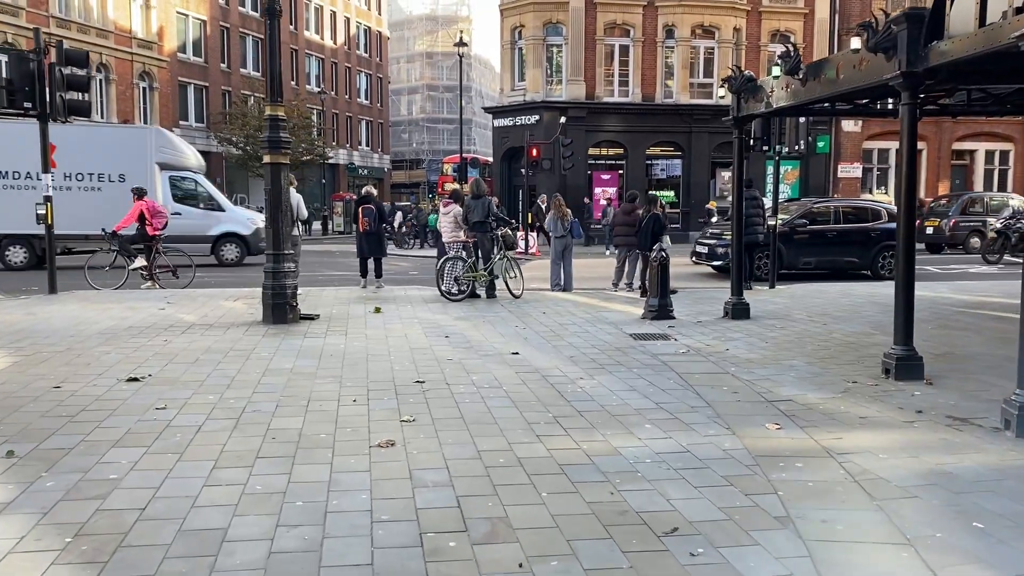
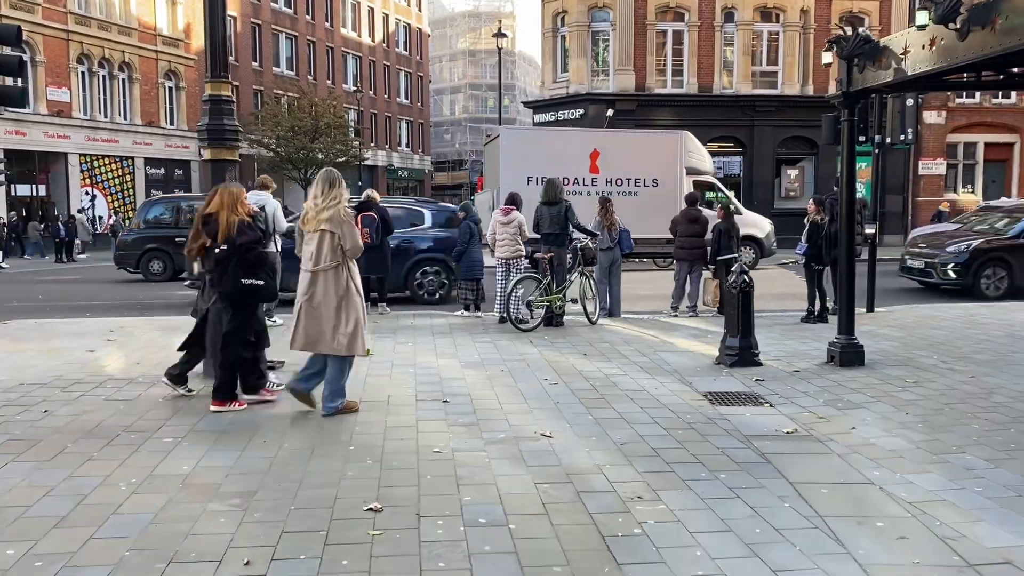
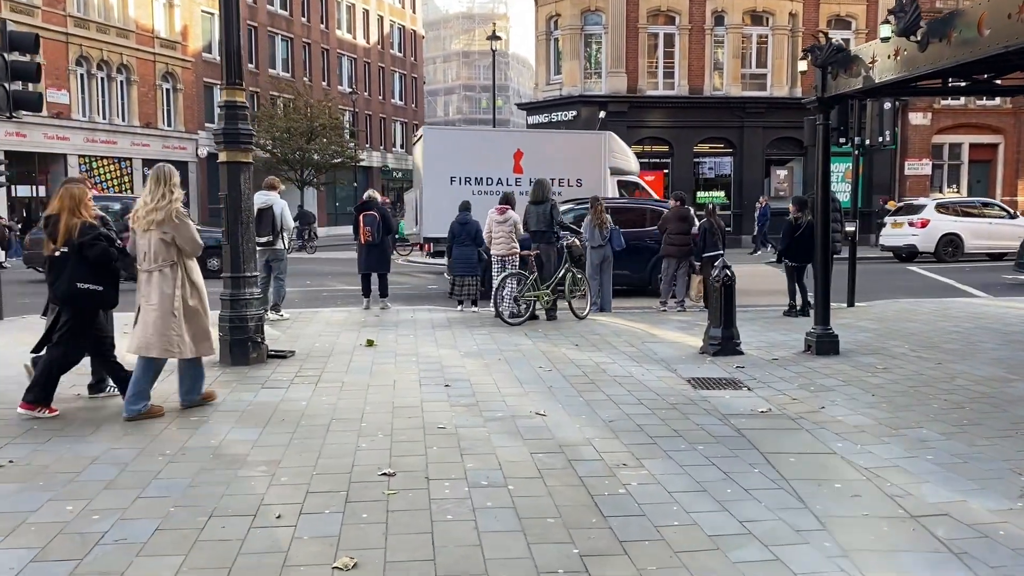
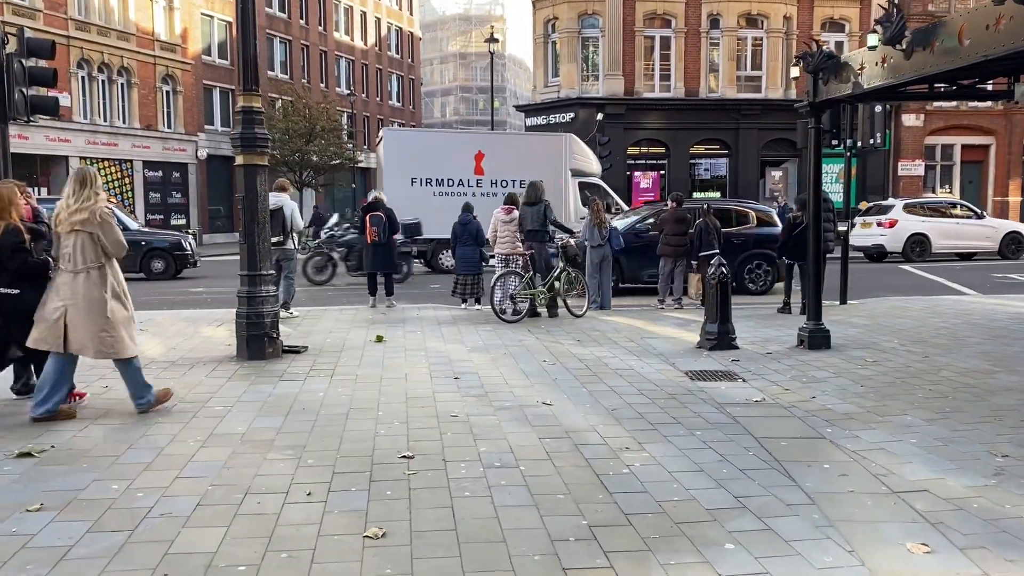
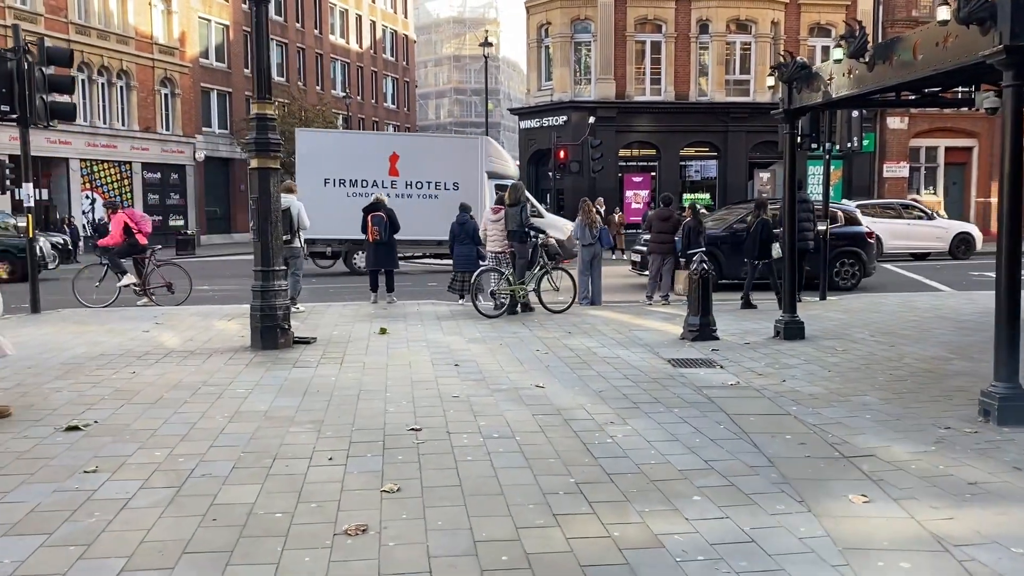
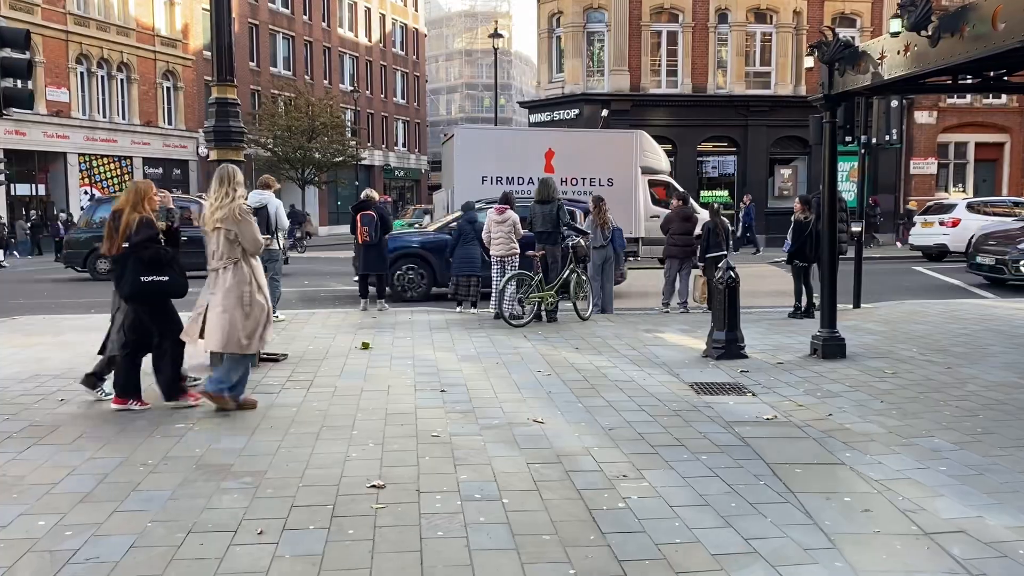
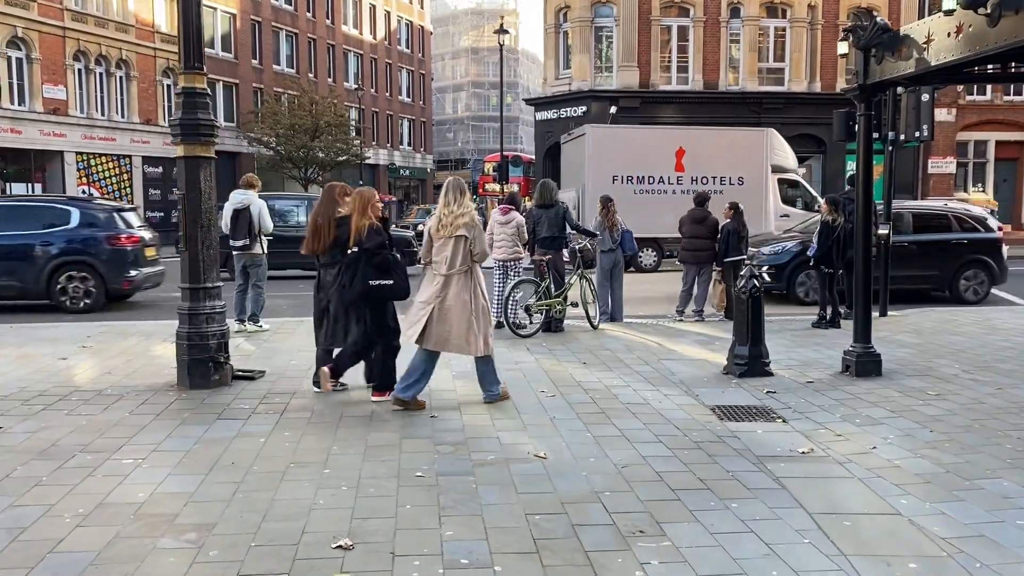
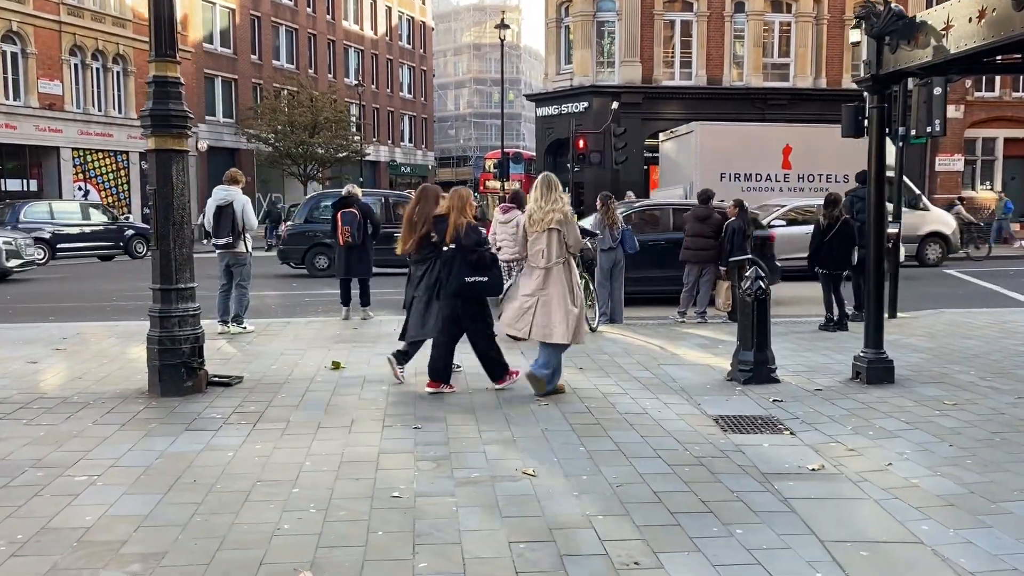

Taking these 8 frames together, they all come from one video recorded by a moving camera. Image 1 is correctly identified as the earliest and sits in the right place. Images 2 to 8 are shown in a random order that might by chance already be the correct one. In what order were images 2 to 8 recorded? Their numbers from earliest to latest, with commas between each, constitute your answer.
5, 4, 3, 6, 2, 7, 8
